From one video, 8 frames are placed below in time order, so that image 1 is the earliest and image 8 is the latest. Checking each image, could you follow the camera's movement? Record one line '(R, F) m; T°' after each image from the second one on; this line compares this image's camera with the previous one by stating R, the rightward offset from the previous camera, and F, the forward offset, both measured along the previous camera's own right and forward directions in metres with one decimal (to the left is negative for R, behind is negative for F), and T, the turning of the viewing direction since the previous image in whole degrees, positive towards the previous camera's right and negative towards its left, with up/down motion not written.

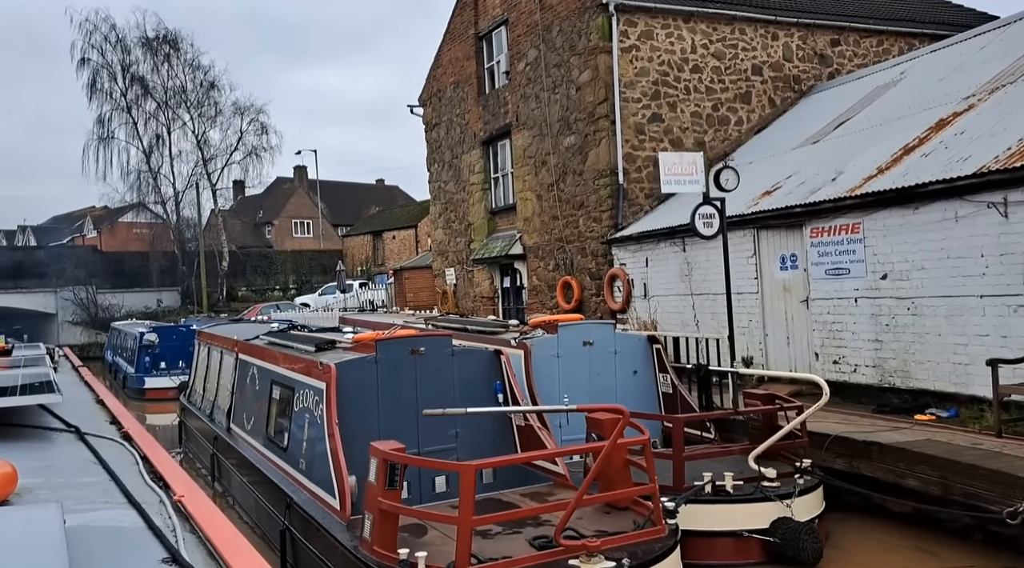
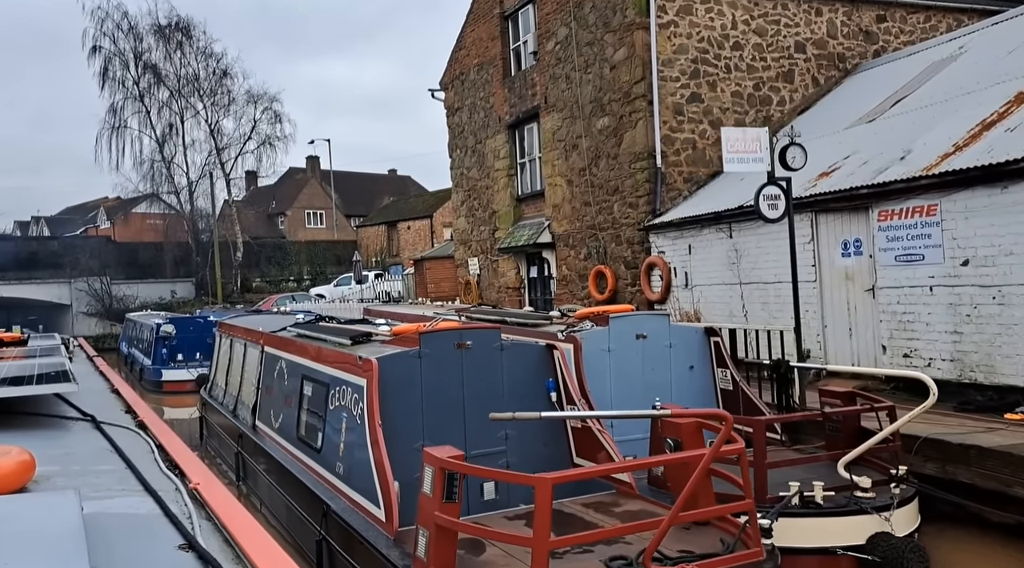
(-0.3, +0.6) m; -1°
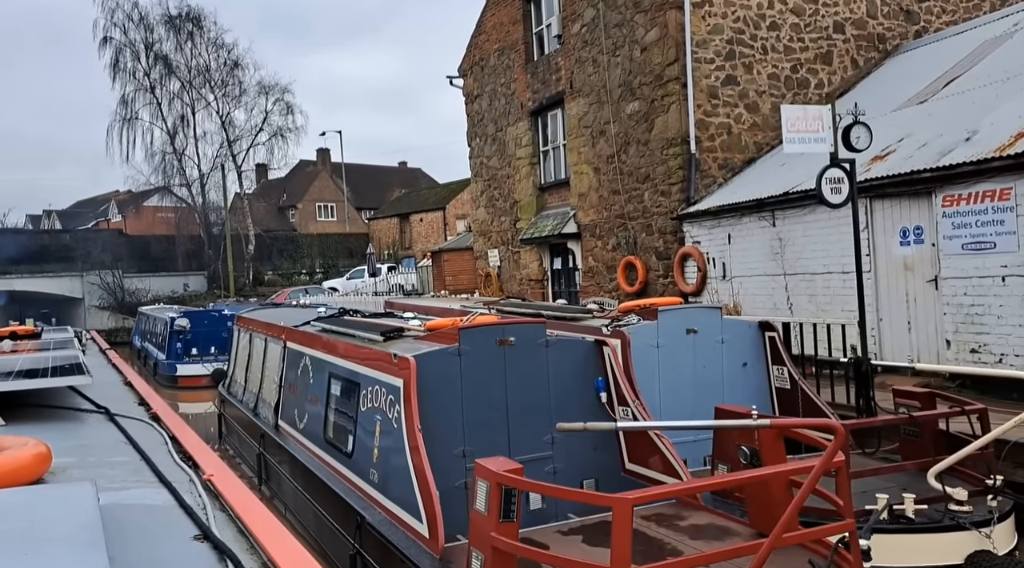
(-0.3, +0.5) m; -1°
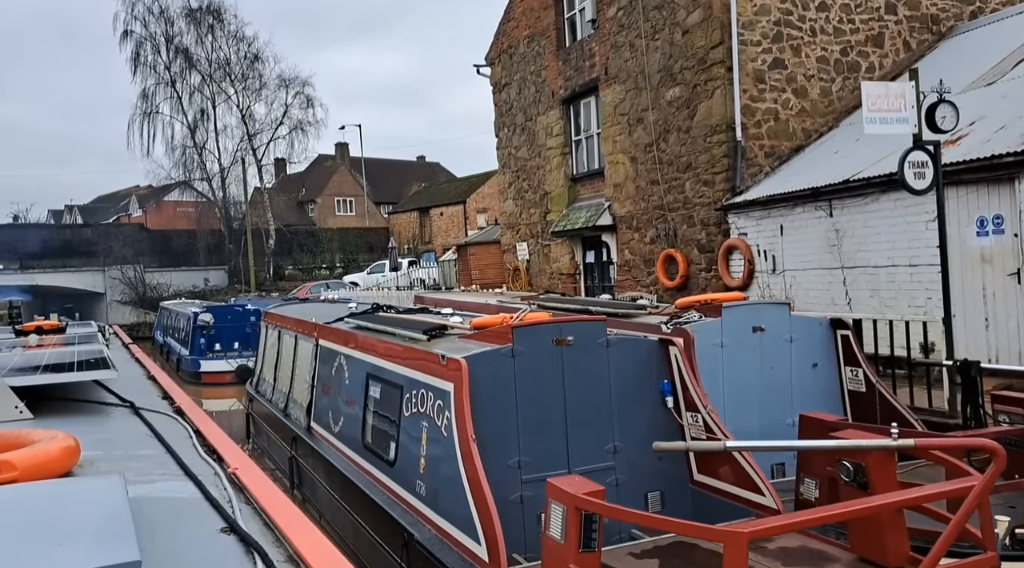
(-0.3, +0.5) m; -1°
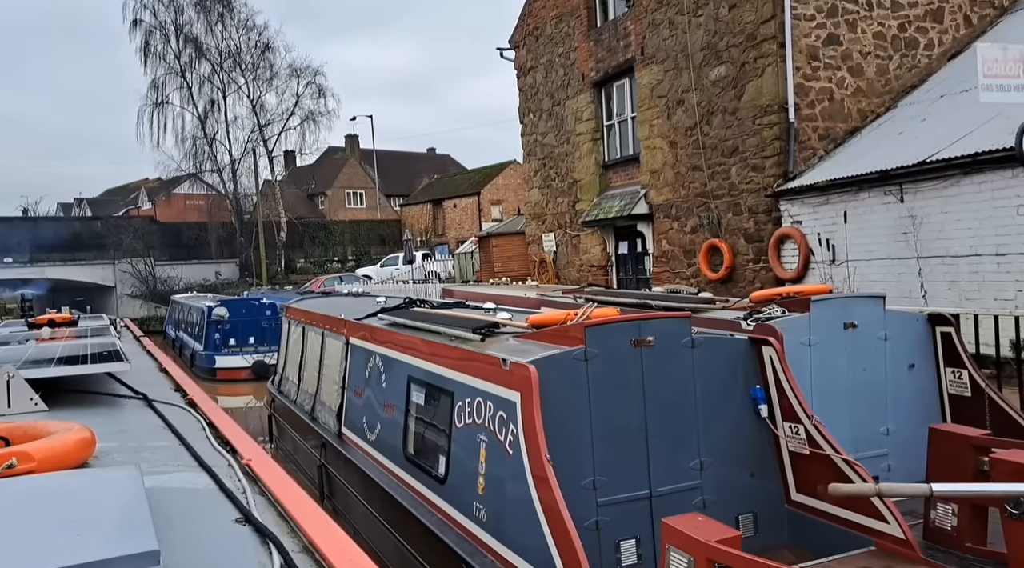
(-0.3, +0.7) m; -1°
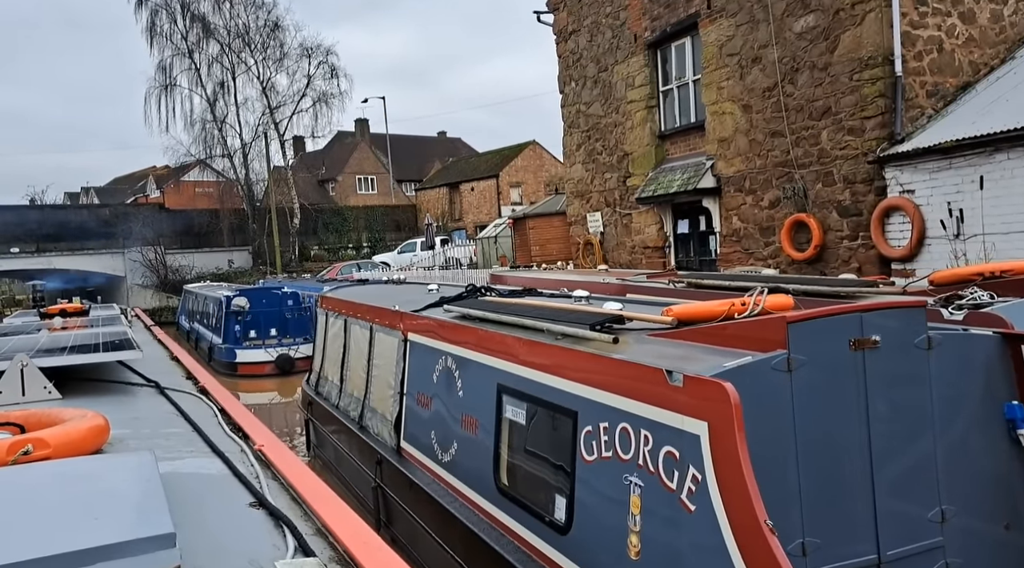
(-0.6, +1.3) m; -1°
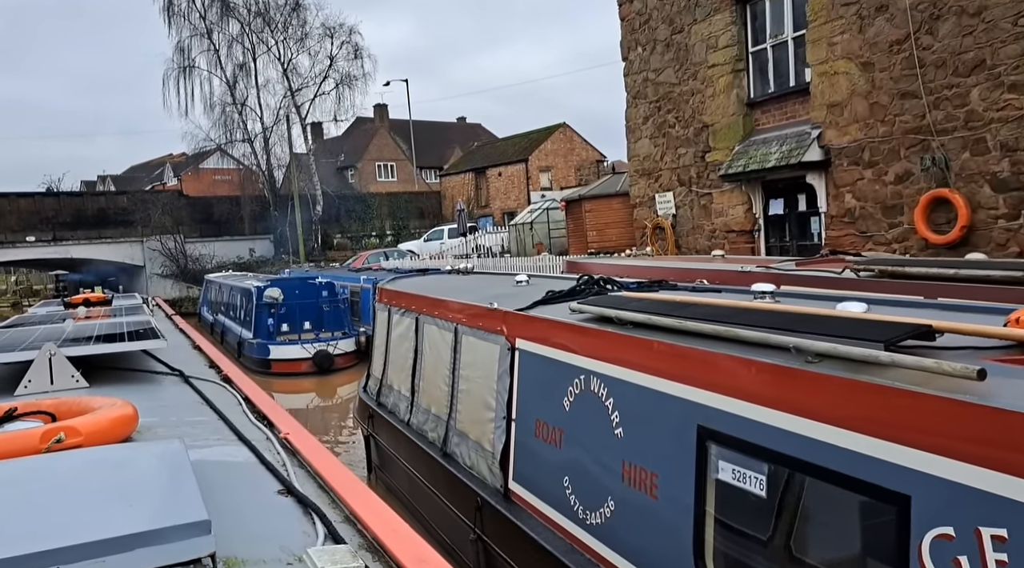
(-0.7, +1.5) m; -1°
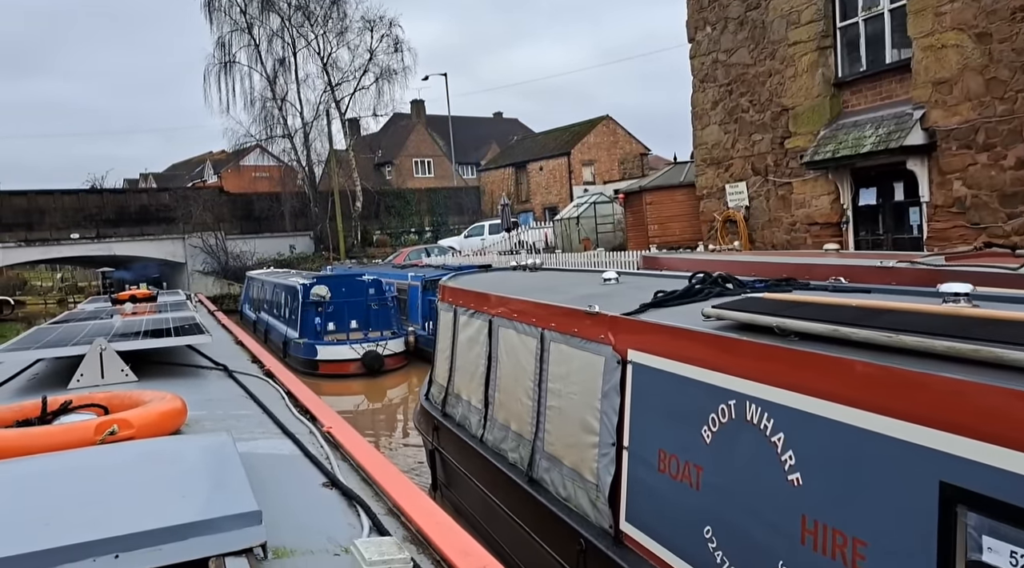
(-0.4, +0.8) m; -2°
